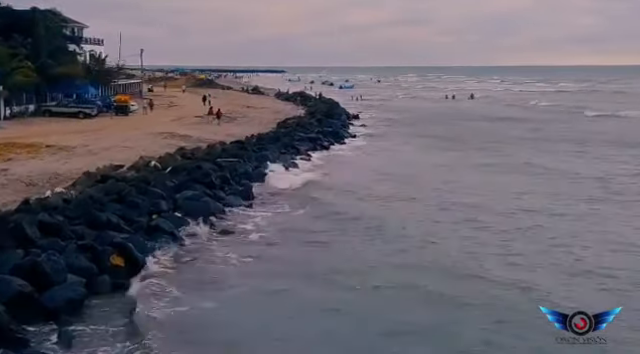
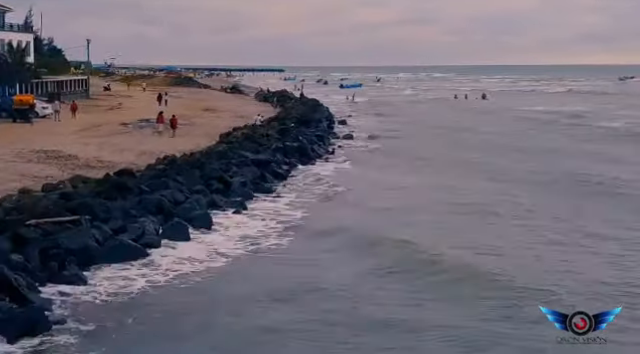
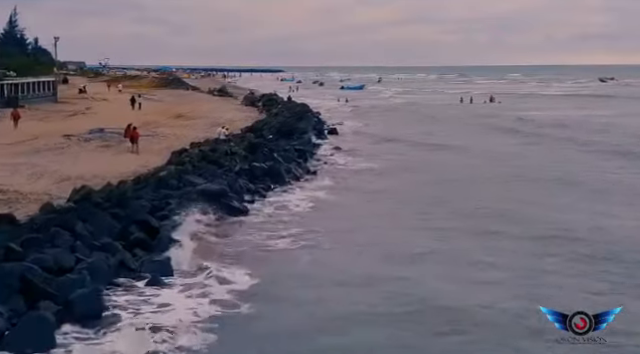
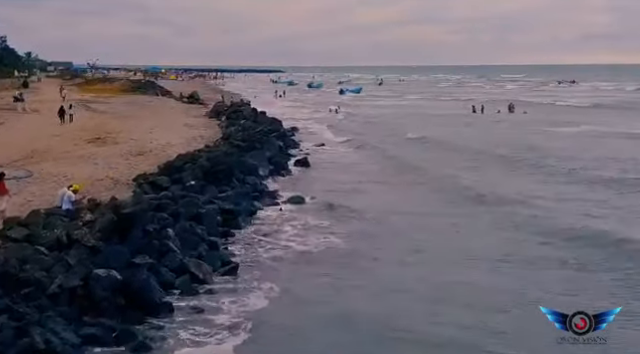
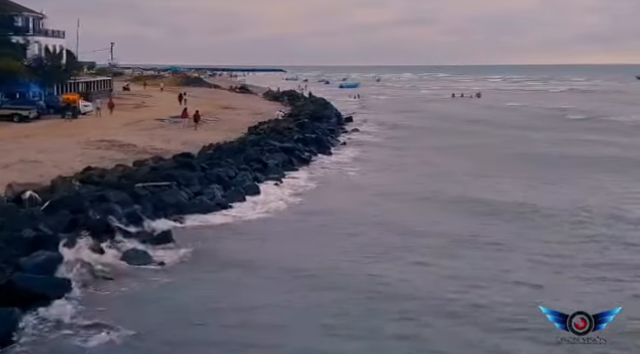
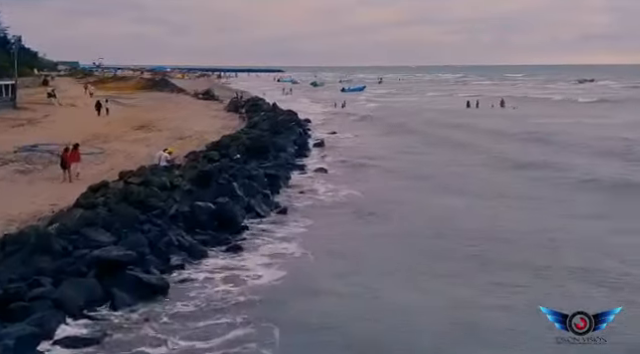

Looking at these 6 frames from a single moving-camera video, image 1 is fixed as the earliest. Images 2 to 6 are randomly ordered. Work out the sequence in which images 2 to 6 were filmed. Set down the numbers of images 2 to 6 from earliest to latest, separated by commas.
5, 2, 3, 6, 4
